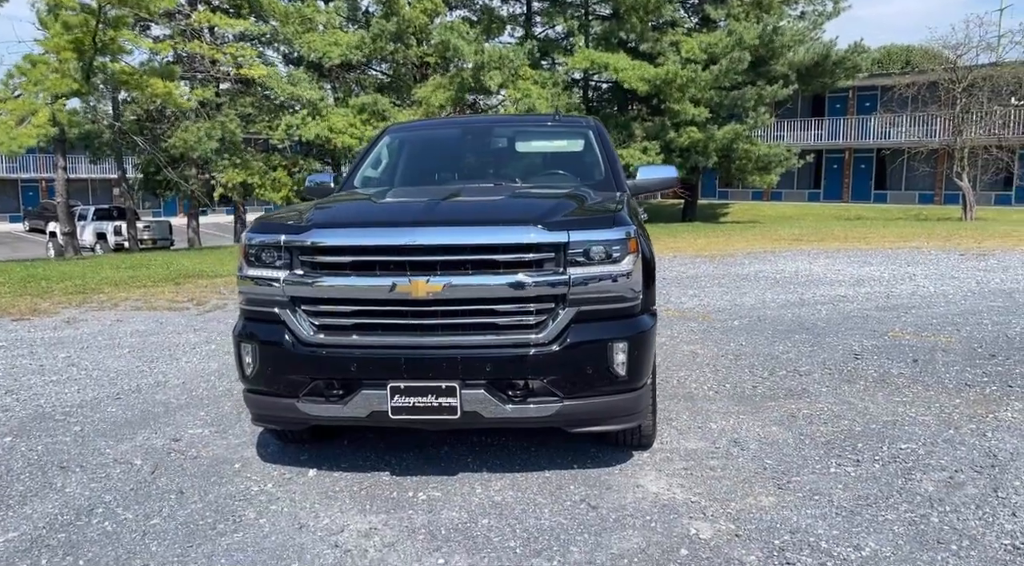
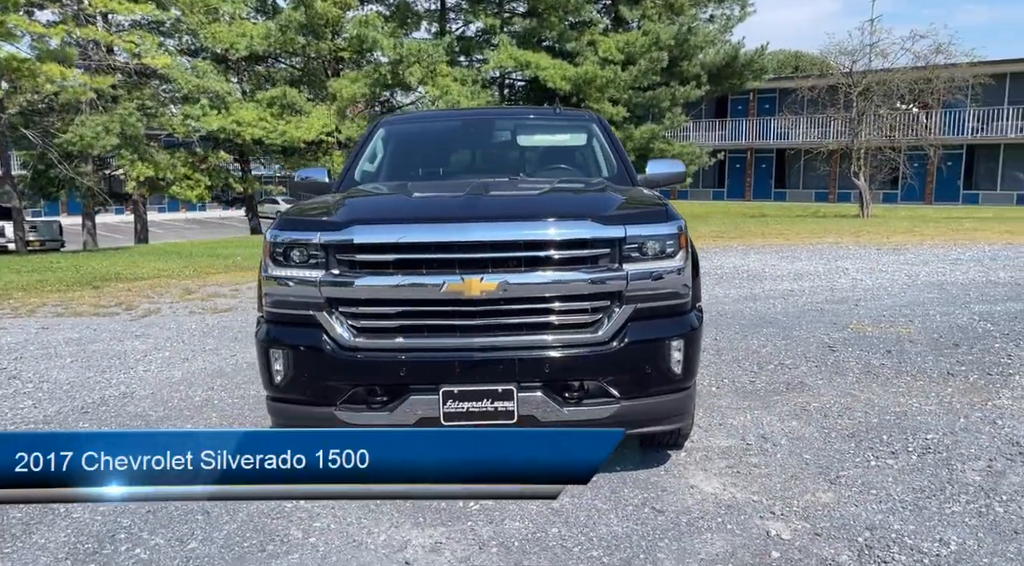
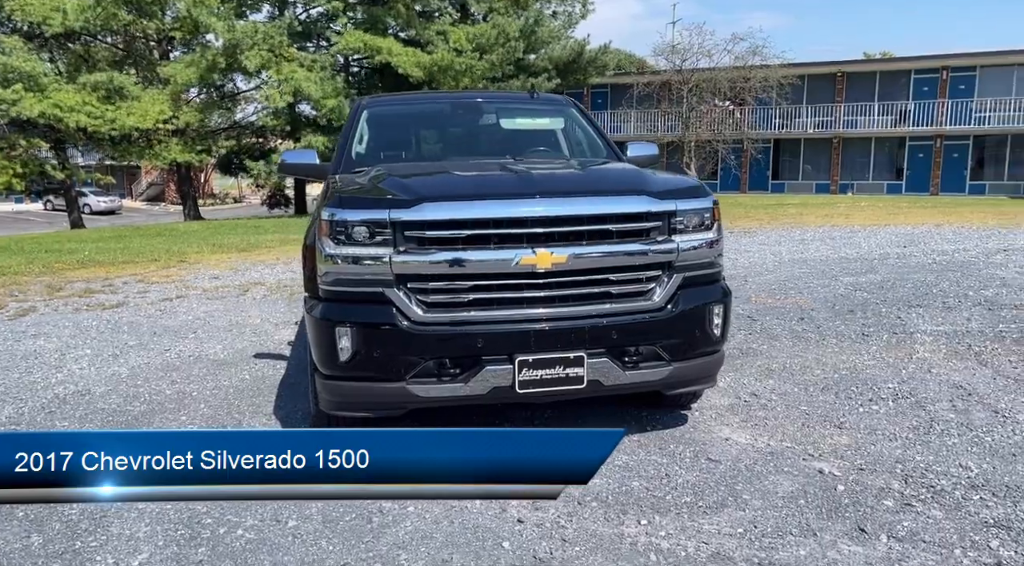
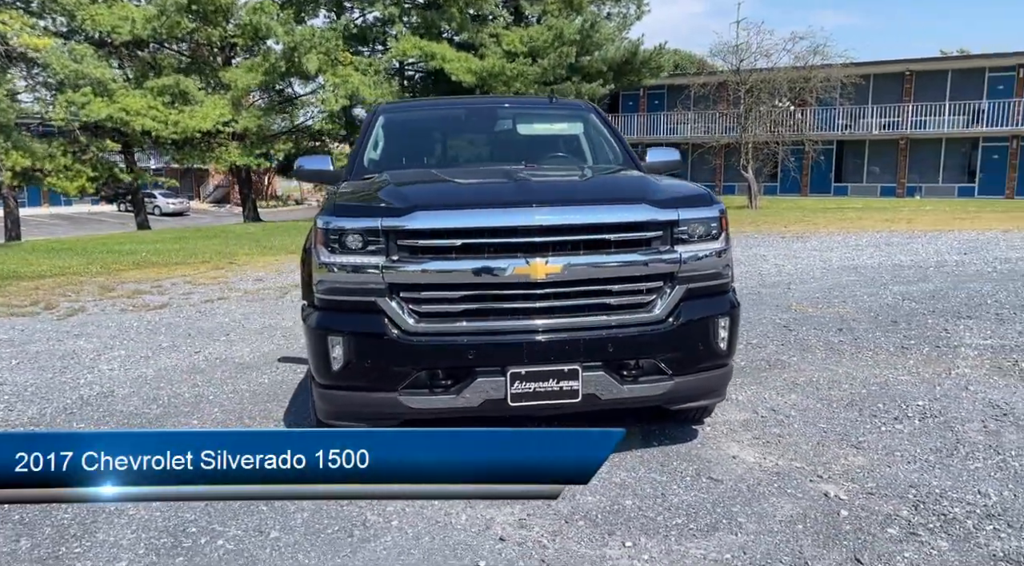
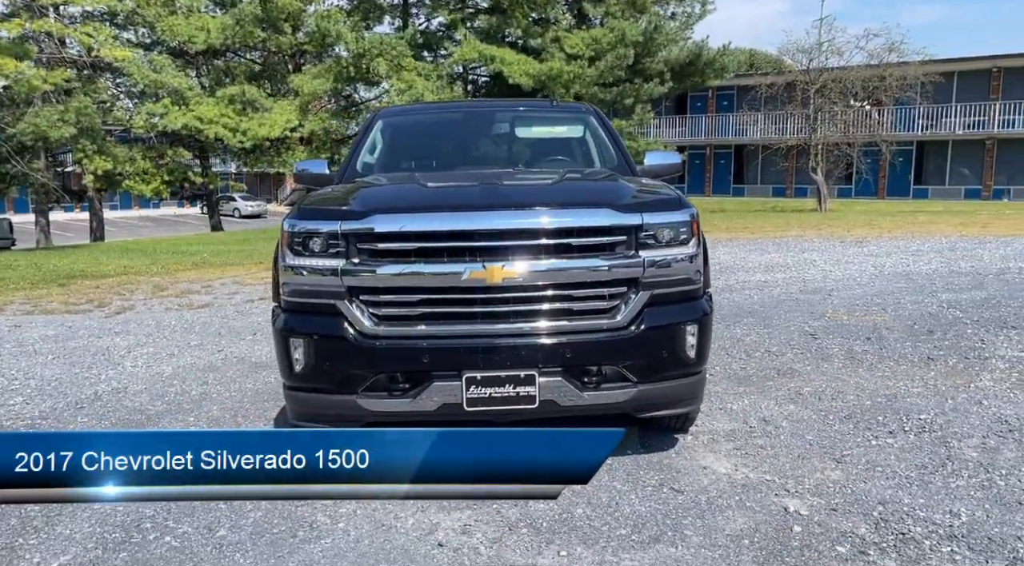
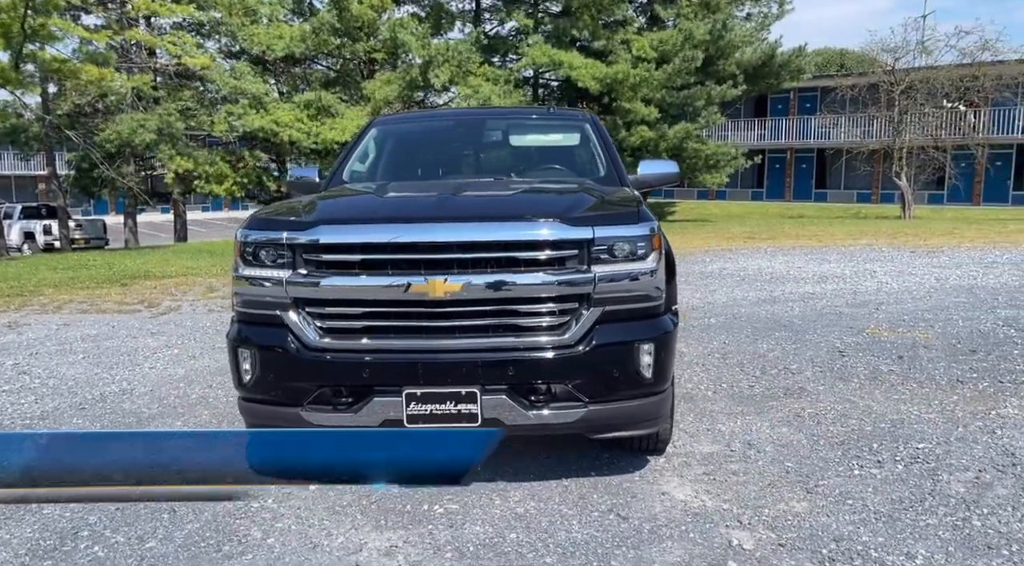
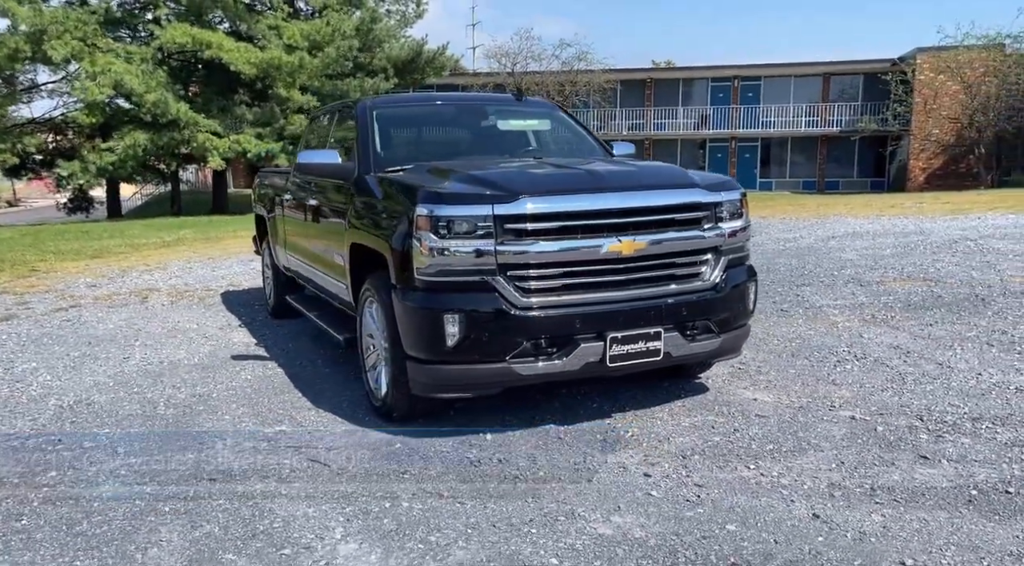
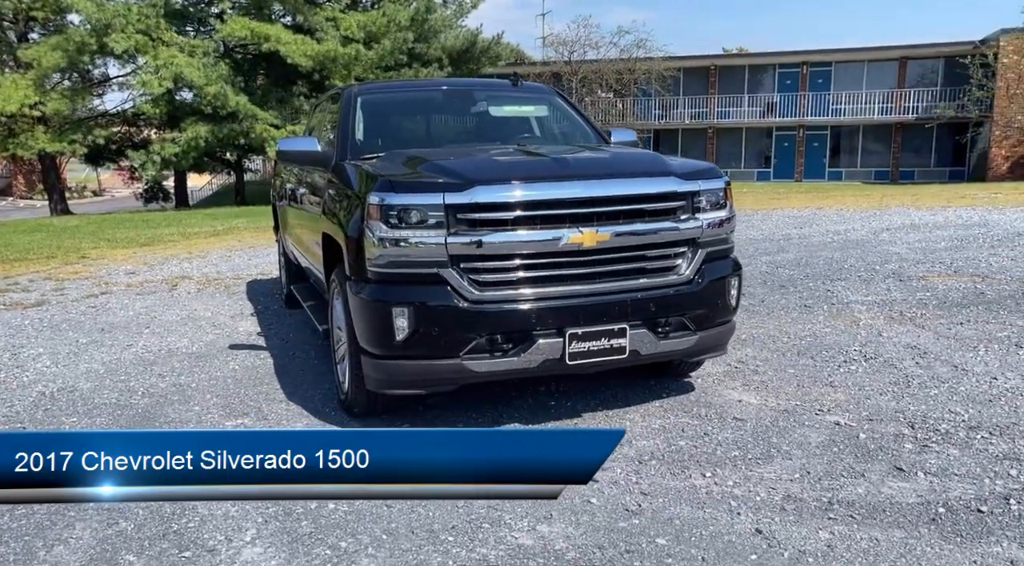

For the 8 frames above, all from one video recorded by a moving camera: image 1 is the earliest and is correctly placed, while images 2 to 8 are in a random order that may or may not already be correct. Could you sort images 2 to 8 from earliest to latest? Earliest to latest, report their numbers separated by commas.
6, 2, 5, 4, 3, 8, 7
